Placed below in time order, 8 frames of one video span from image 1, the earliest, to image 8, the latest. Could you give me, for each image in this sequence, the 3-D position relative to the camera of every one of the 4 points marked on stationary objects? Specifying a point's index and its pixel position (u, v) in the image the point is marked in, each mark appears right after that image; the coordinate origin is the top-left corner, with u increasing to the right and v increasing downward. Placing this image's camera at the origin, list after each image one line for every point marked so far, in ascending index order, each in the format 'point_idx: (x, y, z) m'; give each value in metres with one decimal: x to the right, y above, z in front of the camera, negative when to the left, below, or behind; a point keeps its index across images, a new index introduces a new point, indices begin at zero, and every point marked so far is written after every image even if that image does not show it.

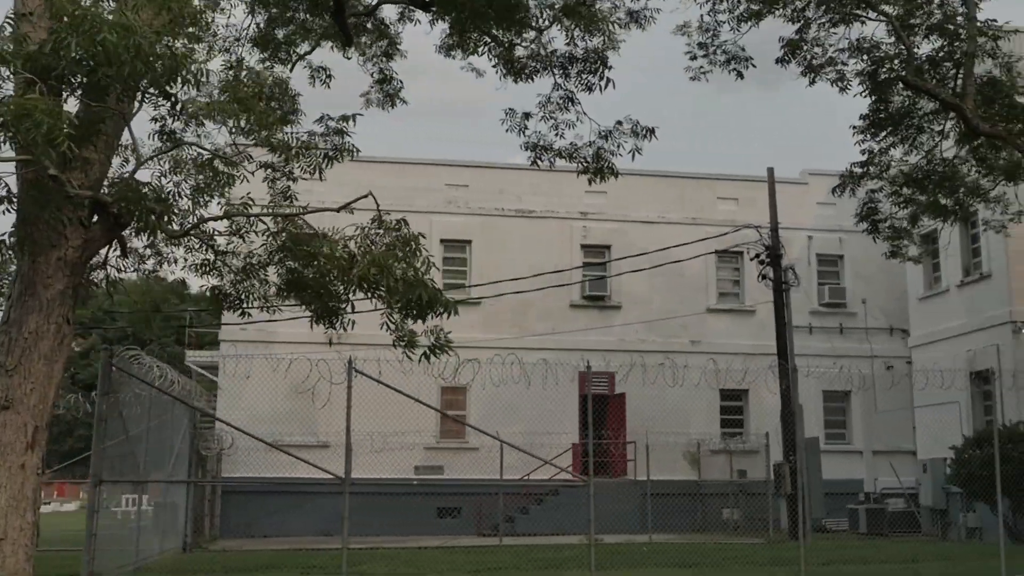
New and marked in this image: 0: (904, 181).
0: (+5.4, +1.5, +14.6) m
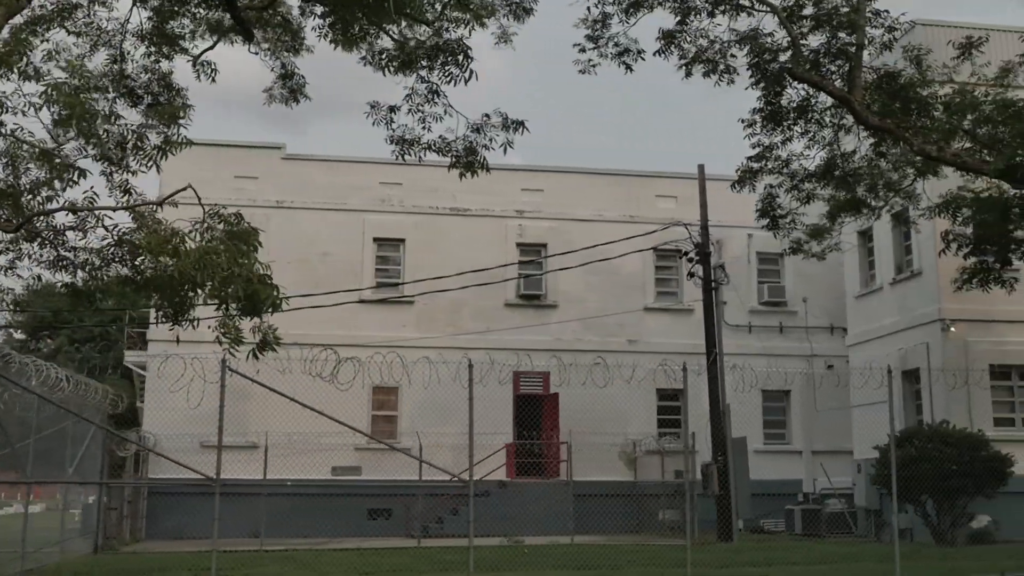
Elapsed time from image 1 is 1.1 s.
0: (+4.0, +1.5, +14.3) m
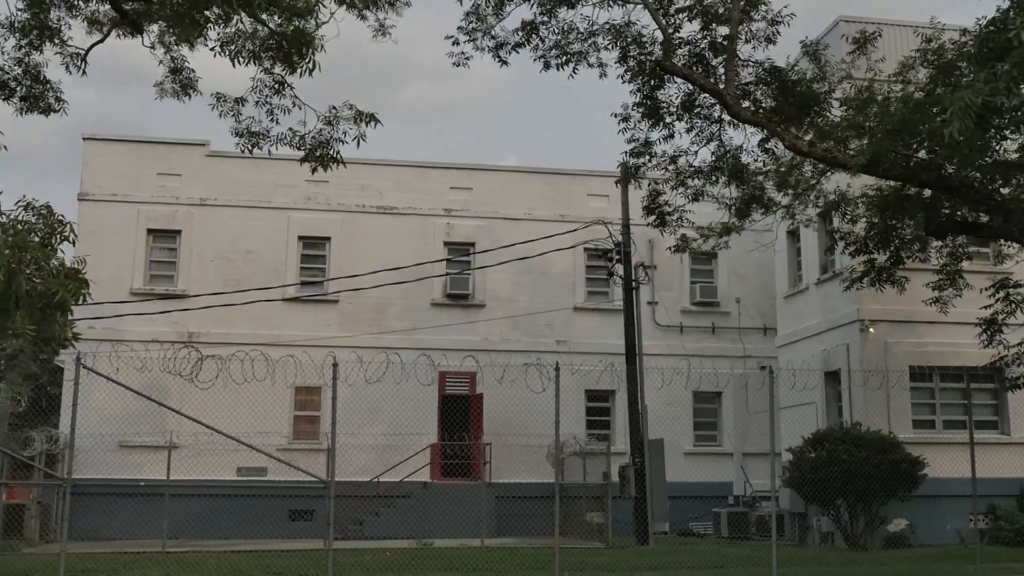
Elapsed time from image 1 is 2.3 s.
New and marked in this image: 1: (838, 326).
0: (+2.4, +1.6, +14.1) m
1: (+6.2, -0.7, +19.8) m
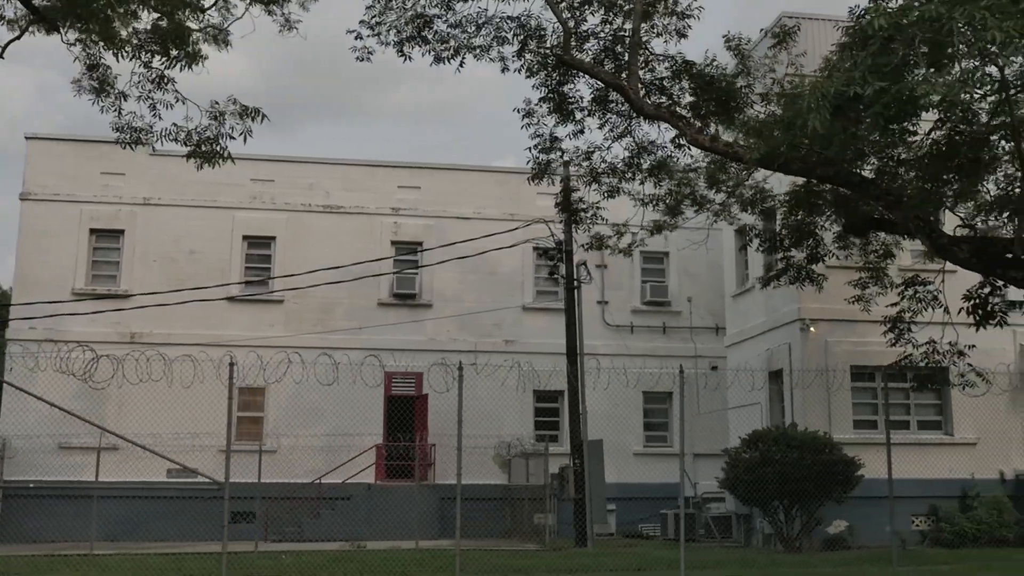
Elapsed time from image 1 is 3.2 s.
0: (+1.2, +1.6, +13.9) m
1: (+5.0, -0.7, +19.6) m
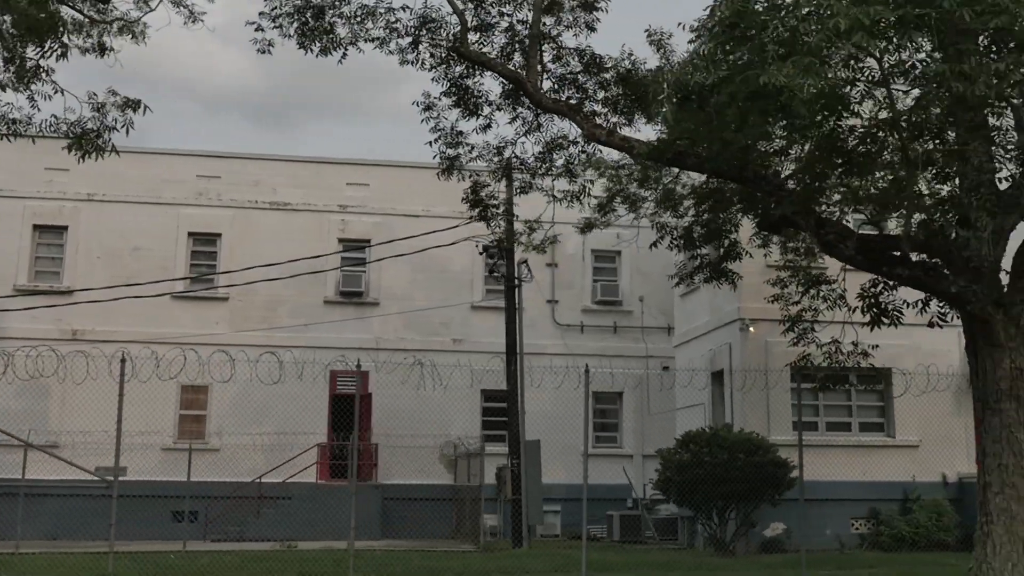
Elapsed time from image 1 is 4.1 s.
0: (0.0, +1.6, +13.6) m
1: (+3.9, -0.7, +19.4) m
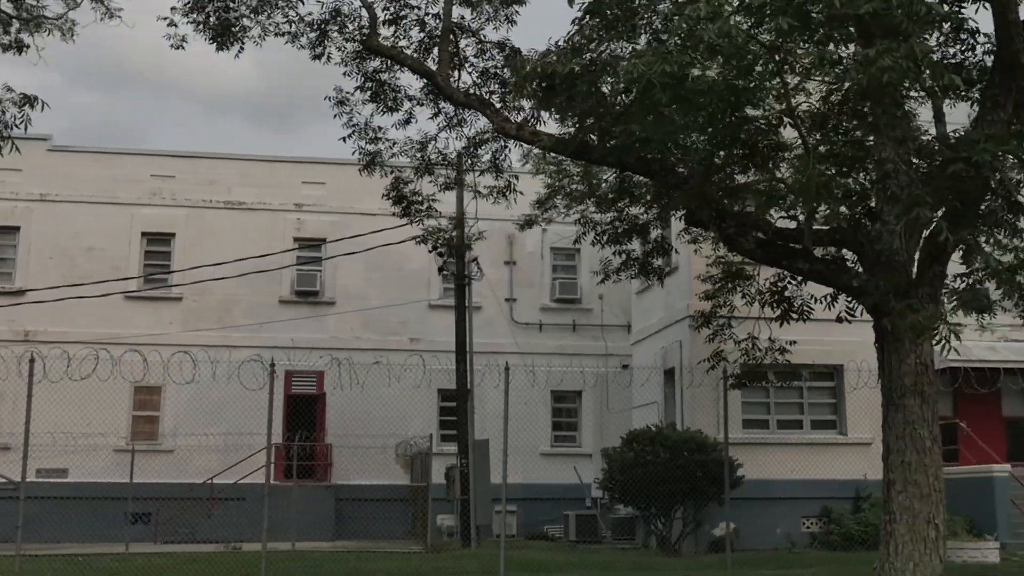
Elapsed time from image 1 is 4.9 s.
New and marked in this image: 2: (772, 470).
0: (-1.0, +1.7, +13.5) m
1: (+2.9, -0.6, +19.2) m
2: (+4.6, -3.2, +18.4) m
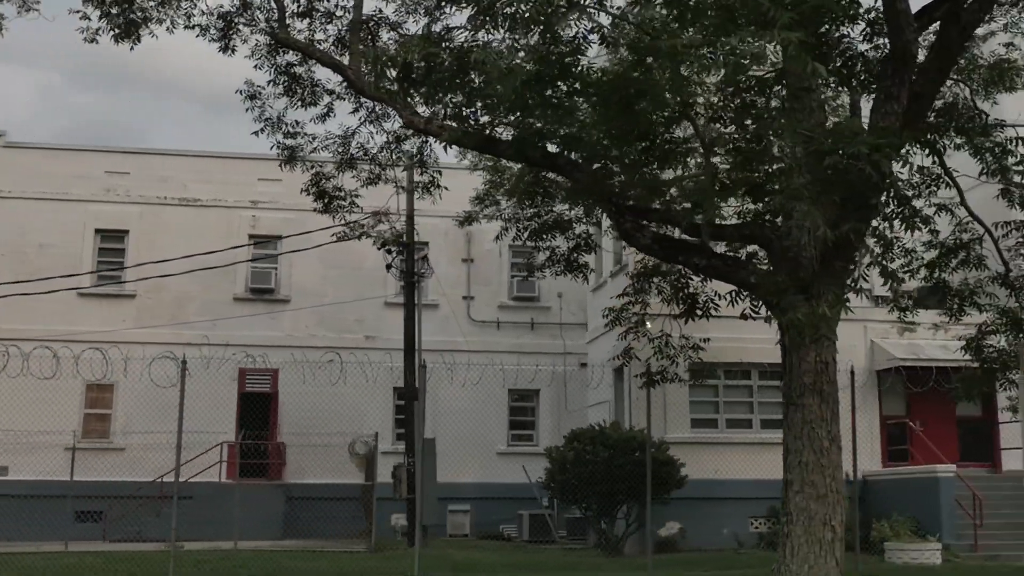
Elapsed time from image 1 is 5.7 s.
0: (-1.9, +1.7, +13.3) m
1: (+2.0, -0.6, +19.0) m
2: (+3.6, -3.2, +18.2) m
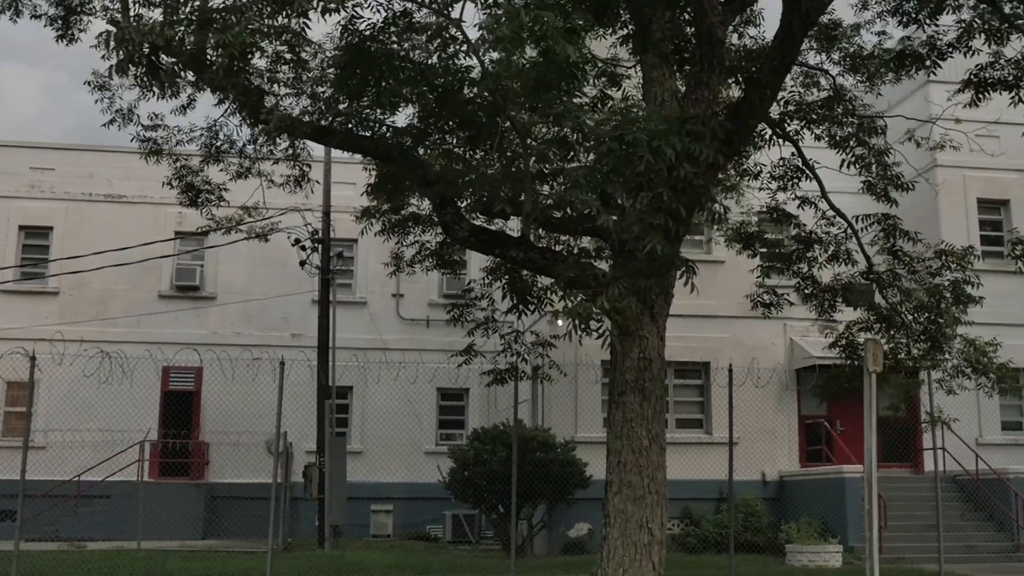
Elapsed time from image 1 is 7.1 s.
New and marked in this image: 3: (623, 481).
0: (-3.5, +1.8, +13.0) m
1: (+0.4, -0.5, +18.7) m
2: (+2.1, -3.1, +17.9) m
3: (+1.0, -1.7, +9.1) m
